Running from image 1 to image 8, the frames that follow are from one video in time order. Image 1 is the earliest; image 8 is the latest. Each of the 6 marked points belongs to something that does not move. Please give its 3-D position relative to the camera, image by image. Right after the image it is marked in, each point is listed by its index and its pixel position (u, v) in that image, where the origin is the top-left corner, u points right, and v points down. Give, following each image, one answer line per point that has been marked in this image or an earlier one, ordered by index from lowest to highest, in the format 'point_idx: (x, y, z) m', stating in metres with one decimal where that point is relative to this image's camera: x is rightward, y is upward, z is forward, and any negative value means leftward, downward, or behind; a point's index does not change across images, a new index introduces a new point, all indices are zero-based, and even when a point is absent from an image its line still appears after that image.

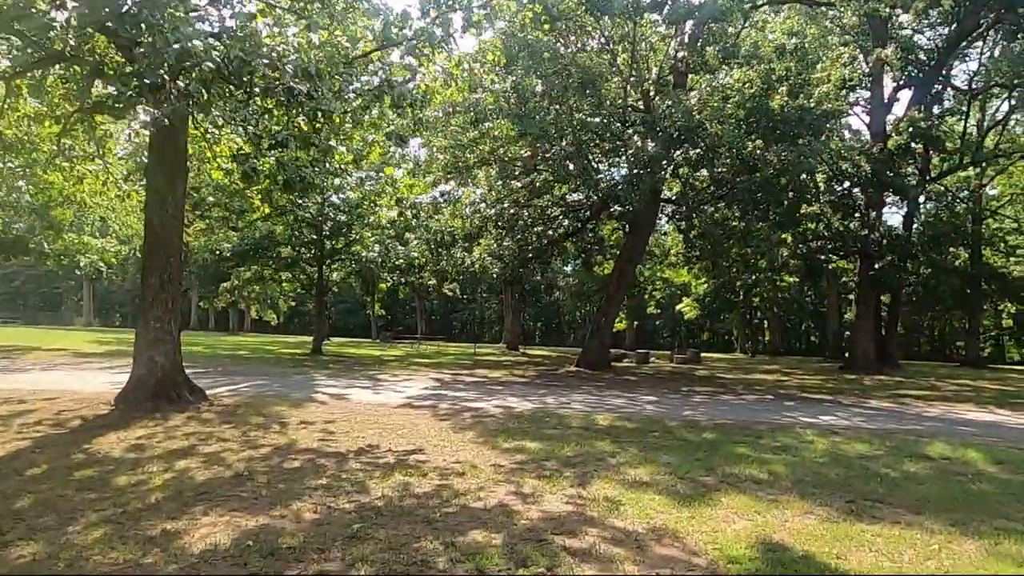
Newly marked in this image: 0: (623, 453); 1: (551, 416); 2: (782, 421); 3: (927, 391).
0: (+1.3, -2.0, +7.8) m
1: (+0.6, -2.0, +10.3) m
2: (+4.3, -2.2, +10.6) m
3: (+10.5, -2.6, +16.6) m
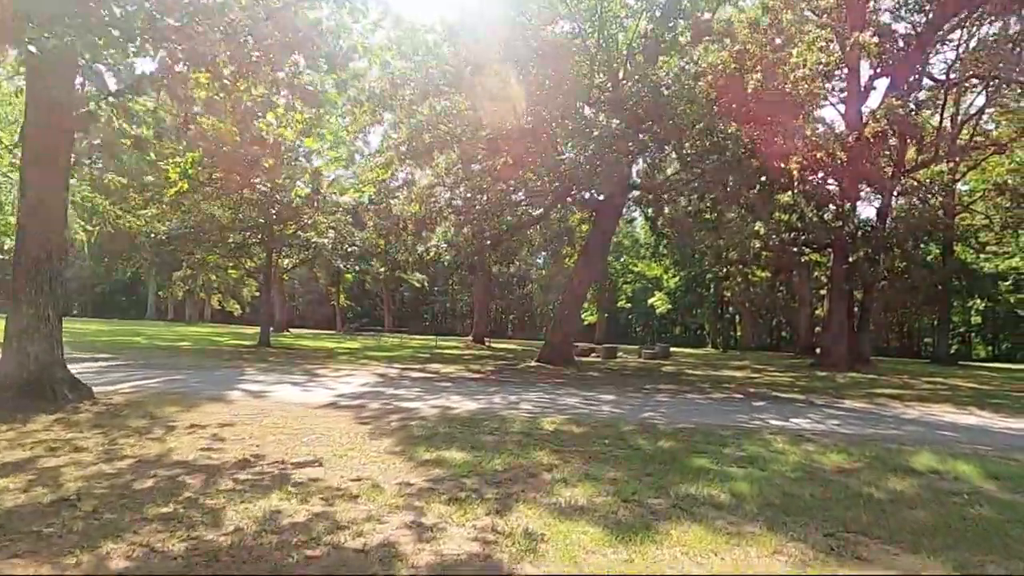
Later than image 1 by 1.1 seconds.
0: (+0.5, -1.8, +6.6) m
1: (-0.3, -1.8, +9.1) m
2: (+3.4, -2.0, +9.5) m
3: (+9.3, -2.5, +15.7) m
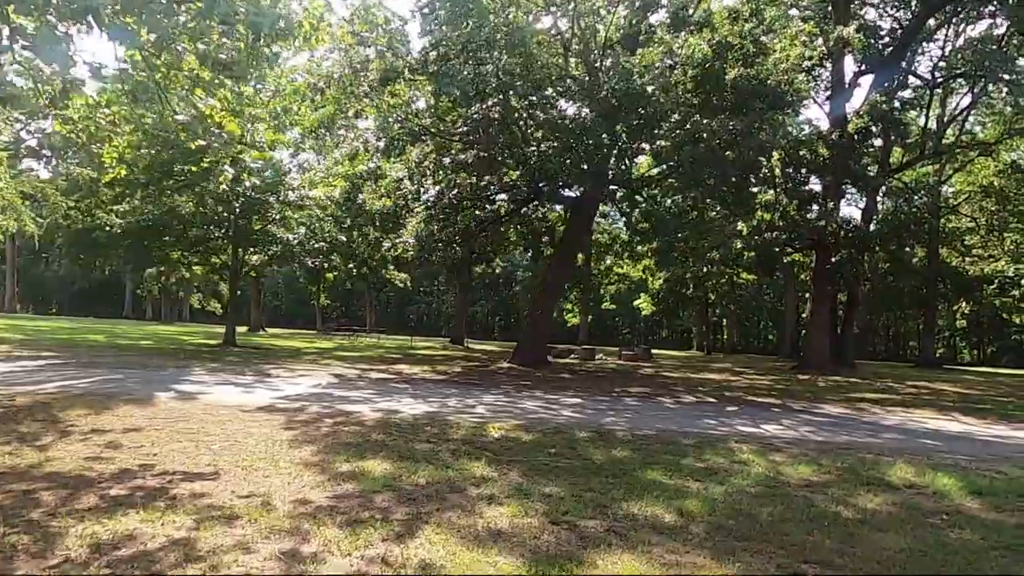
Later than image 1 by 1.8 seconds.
0: (-0.1, -1.7, +5.8) m
1: (-1.0, -1.7, +8.3) m
2: (+2.7, -1.9, +8.8) m
3: (+8.5, -2.5, +15.1) m
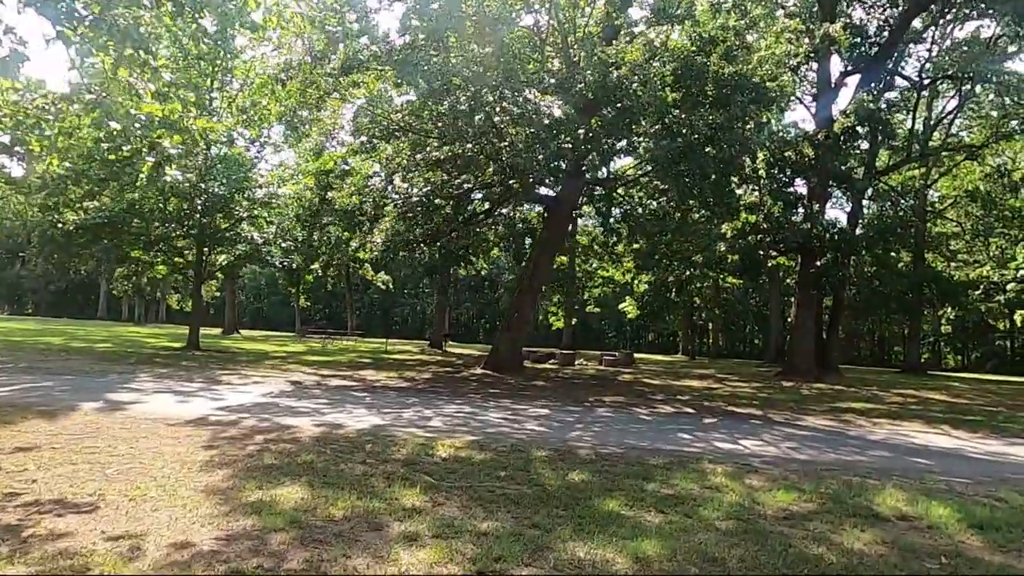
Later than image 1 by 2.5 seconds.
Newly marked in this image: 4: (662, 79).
0: (-0.6, -1.7, +5.0) m
1: (-1.5, -1.8, +7.5) m
2: (+2.2, -2.0, +8.0) m
3: (+7.9, -2.6, +14.4) m
4: (+3.5, +5.1, +15.7) m
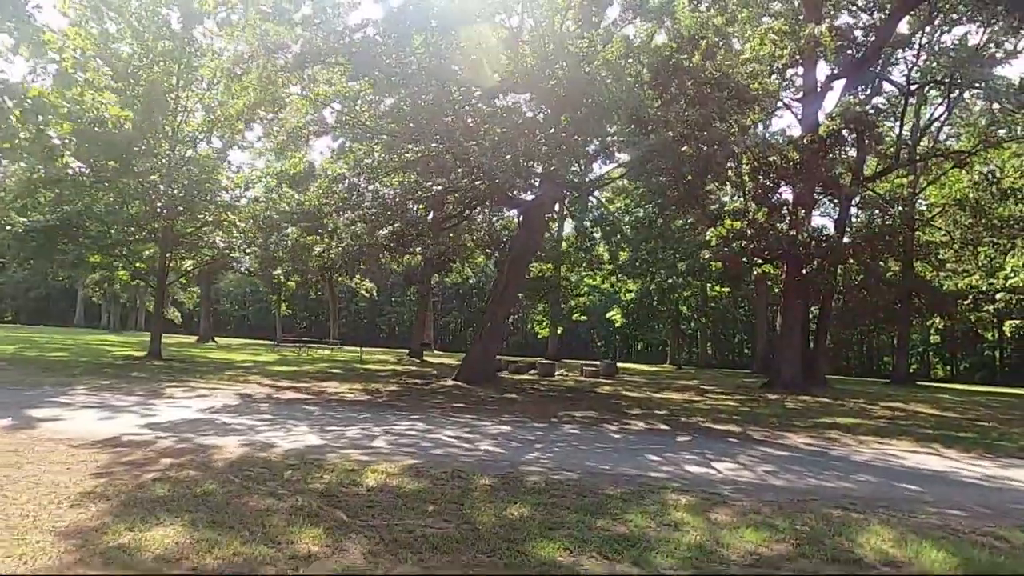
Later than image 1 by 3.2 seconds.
0: (-1.2, -1.7, +4.2) m
1: (-2.1, -1.8, +6.7) m
2: (+1.6, -2.1, +7.2) m
3: (+7.2, -2.7, +13.7) m
4: (+2.8, +4.9, +15.0) m
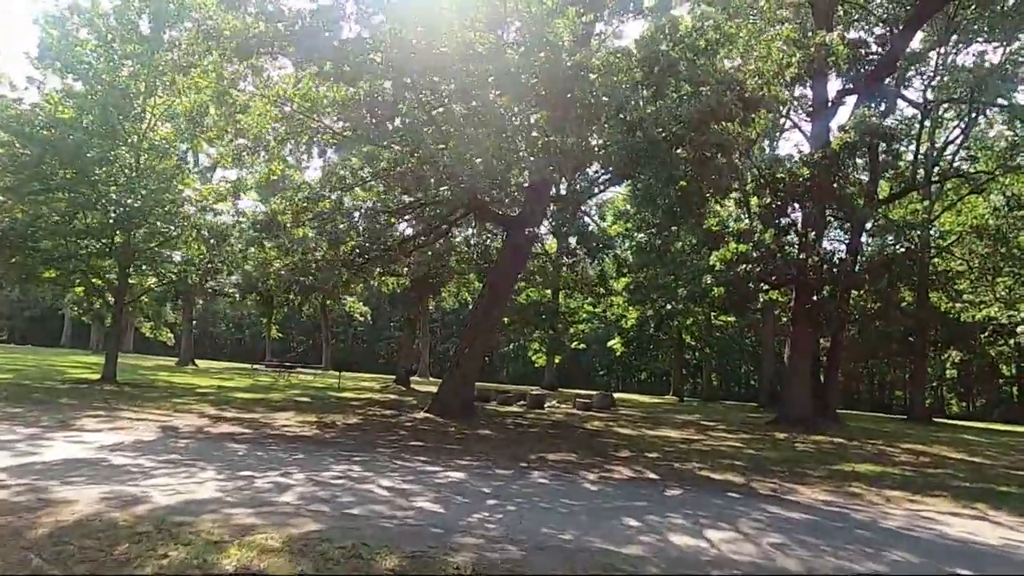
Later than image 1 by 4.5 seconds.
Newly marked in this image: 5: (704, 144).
0: (-1.8, -1.7, +2.5) m
1: (-2.7, -1.9, +5.0) m
2: (+1.0, -2.2, +5.5) m
3: (+6.6, -3.2, +11.9) m
4: (+2.4, +4.4, +13.5) m
5: (+3.9, +2.9, +13.2) m
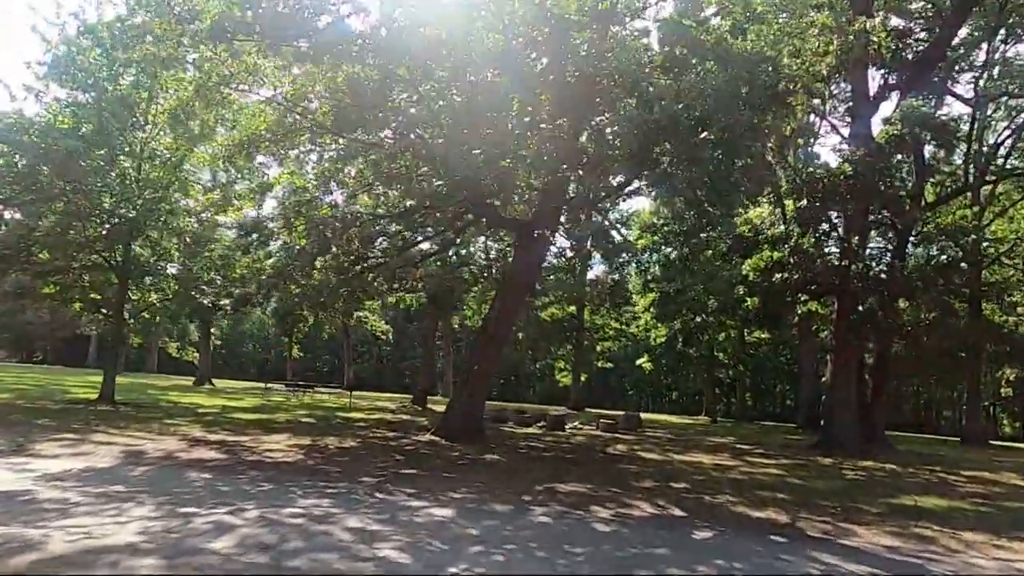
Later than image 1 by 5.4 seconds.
0: (-2.1, -1.6, +1.3) m
1: (-2.9, -1.8, +3.8) m
2: (+0.8, -2.1, +4.1) m
3: (+6.7, -3.3, +10.2) m
4: (+2.5, +4.3, +12.2) m
5: (+4.0, +2.7, +11.8) m
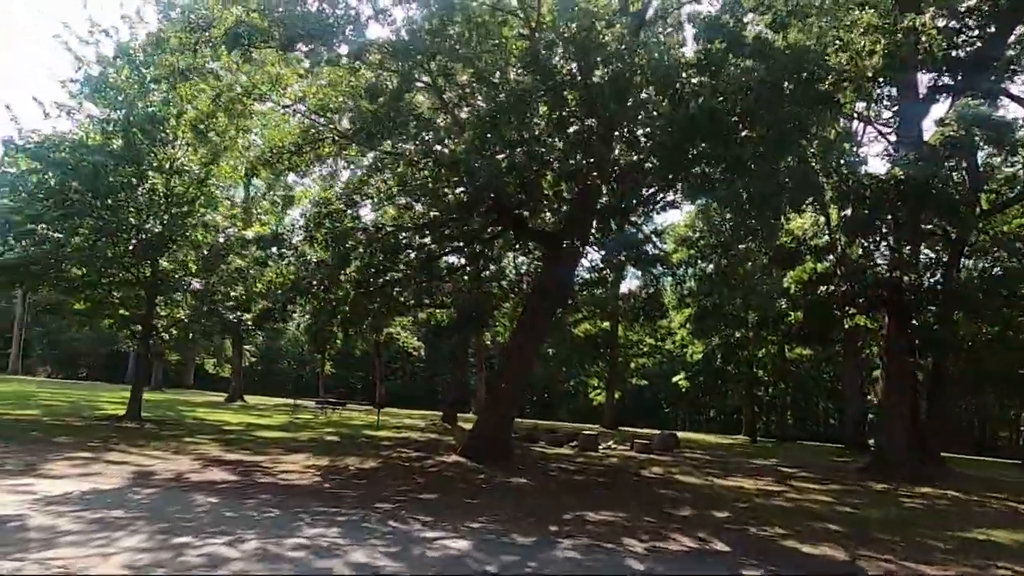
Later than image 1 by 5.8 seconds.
0: (-2.2, -1.5, +0.7) m
1: (-2.9, -1.9, +3.3) m
2: (+0.9, -2.1, +3.4) m
3: (+7.1, -3.4, +9.1) m
4: (+3.0, +4.1, +11.6) m
5: (+4.5, +2.5, +11.0) m
